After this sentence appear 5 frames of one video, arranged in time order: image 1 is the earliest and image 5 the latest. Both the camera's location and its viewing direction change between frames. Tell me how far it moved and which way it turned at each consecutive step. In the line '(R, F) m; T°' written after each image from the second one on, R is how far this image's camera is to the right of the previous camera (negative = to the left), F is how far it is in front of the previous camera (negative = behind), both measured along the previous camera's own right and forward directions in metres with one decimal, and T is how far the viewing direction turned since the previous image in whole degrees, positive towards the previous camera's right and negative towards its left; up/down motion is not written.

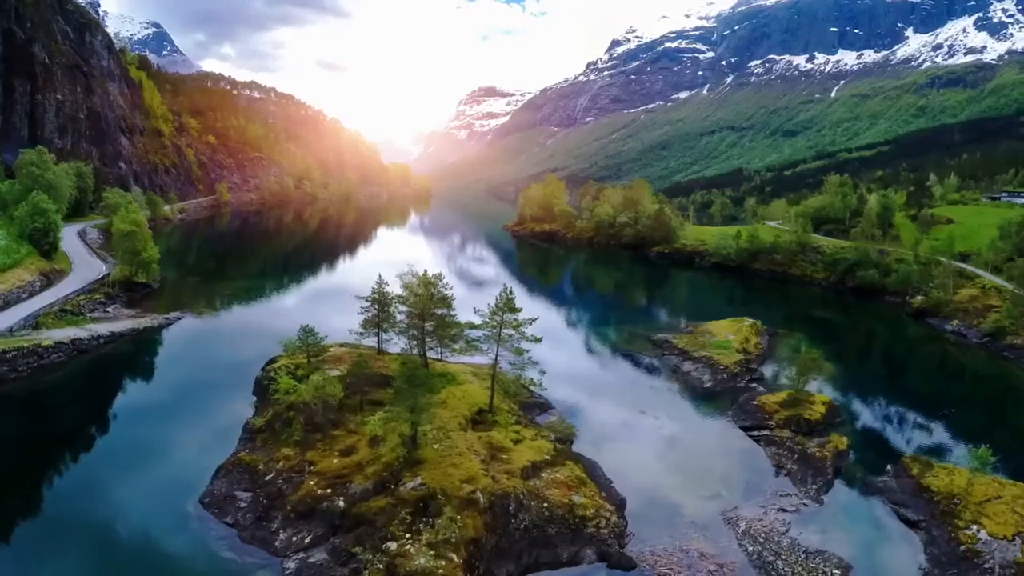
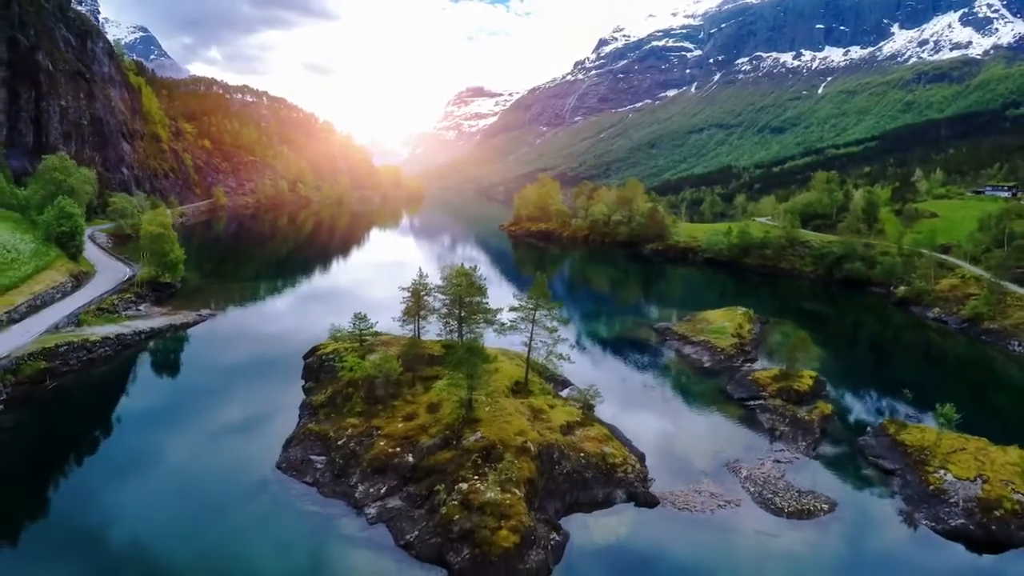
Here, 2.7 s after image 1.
(-0.4, -1.1) m; +1°
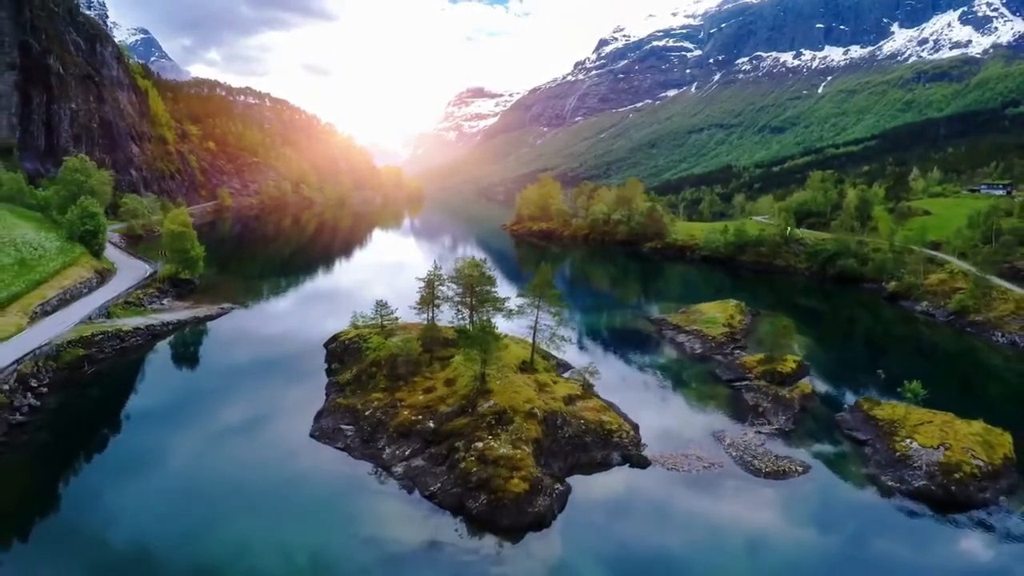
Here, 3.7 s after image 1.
(-0.1, -0.9) m; 0°
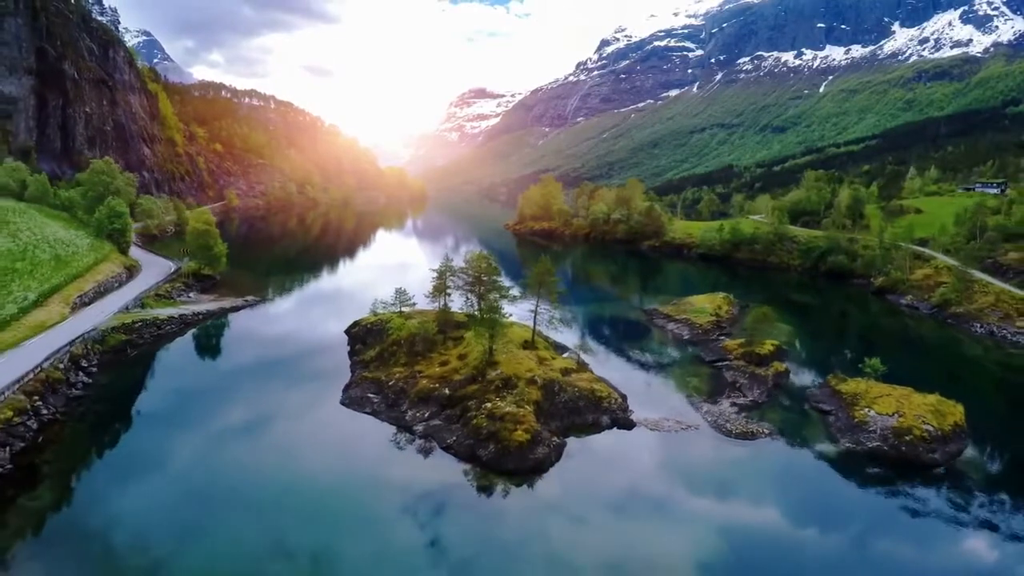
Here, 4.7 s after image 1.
(0.0, -1.2) m; 0°
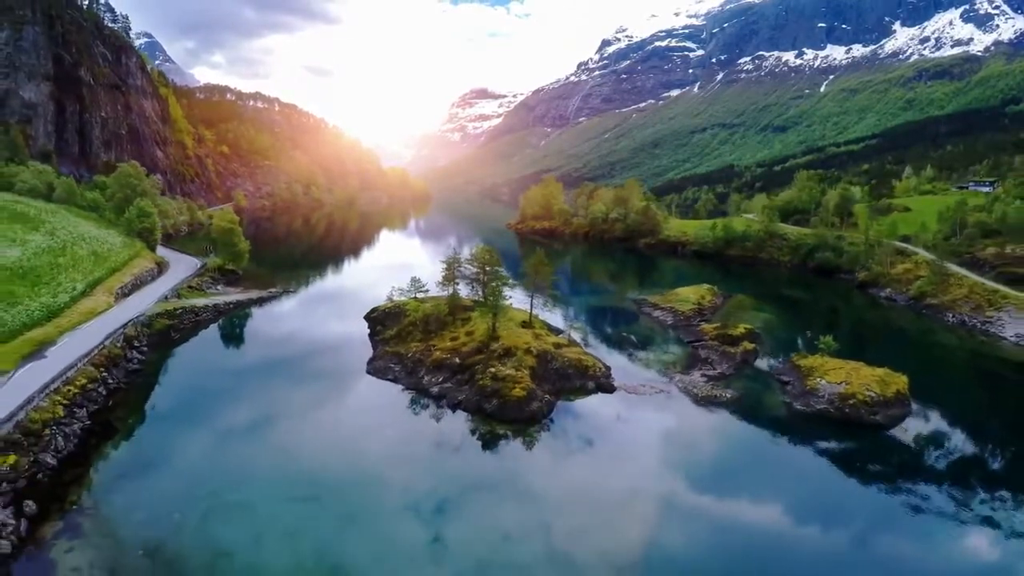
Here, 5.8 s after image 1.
(0.0, -1.6) m; 0°
